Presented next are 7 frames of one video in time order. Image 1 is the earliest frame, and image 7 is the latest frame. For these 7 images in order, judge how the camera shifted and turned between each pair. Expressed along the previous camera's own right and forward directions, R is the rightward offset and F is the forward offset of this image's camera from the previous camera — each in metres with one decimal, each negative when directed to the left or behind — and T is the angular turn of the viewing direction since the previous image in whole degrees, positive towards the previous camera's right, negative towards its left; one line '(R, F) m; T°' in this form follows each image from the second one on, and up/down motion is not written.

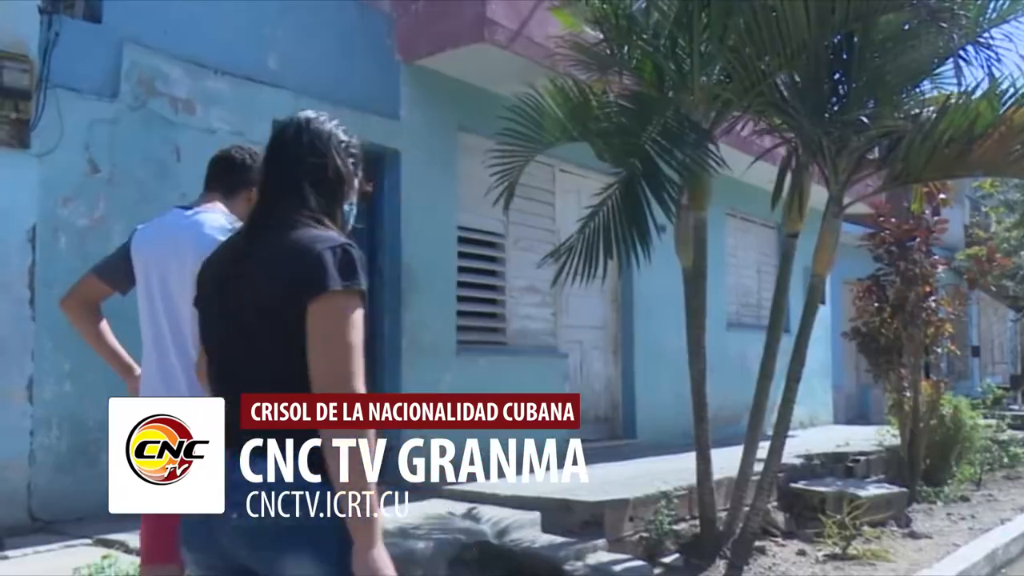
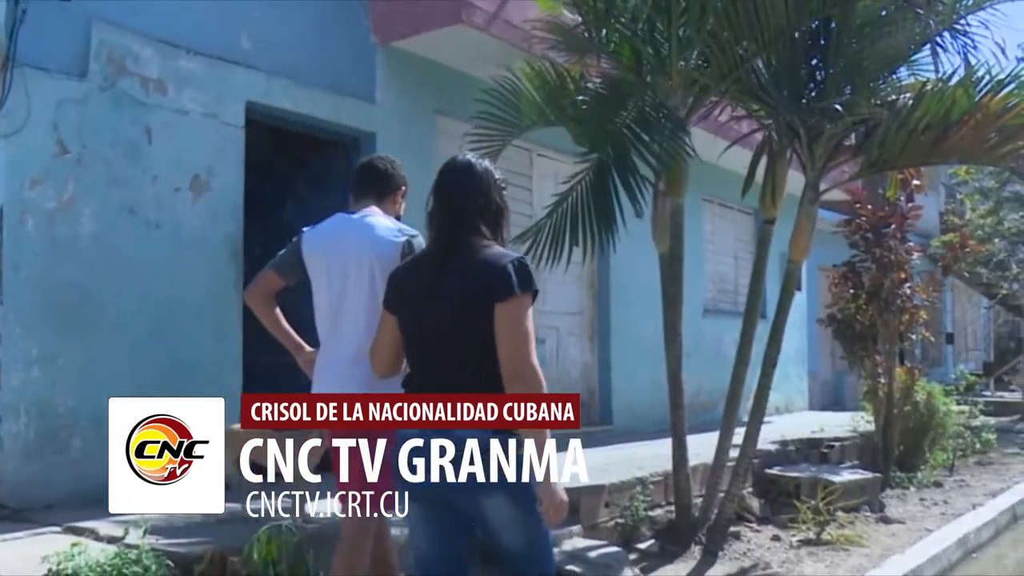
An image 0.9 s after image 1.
(0.0, +0.1) m; +1°
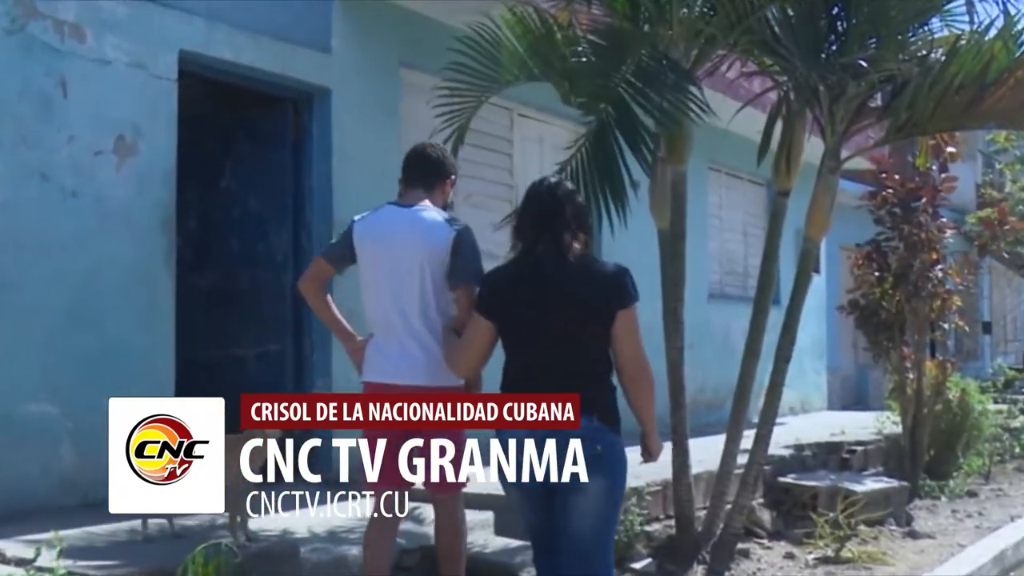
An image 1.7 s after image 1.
(0.0, +1.0) m; +2°
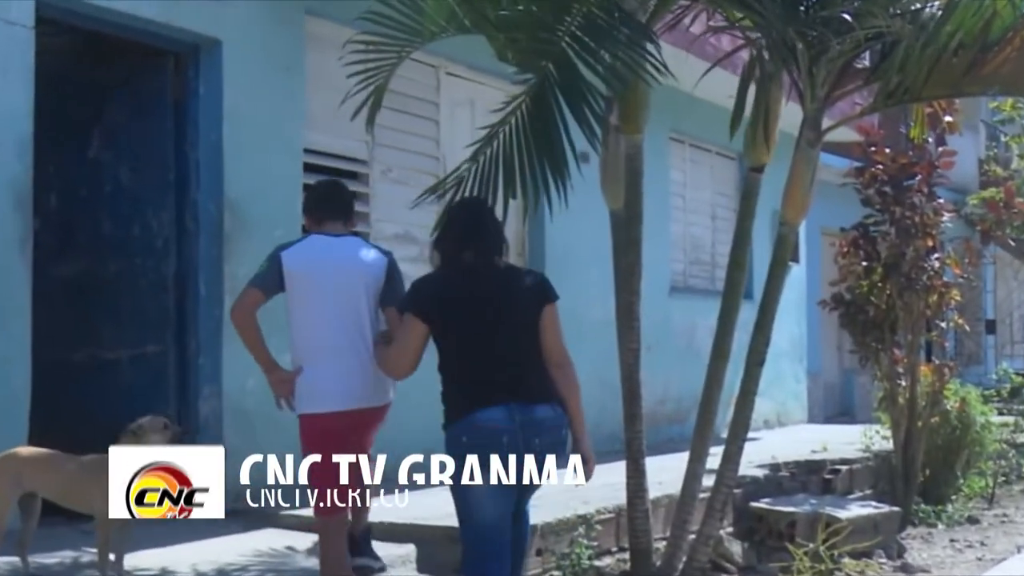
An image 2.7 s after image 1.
(+0.3, +1.1) m; +2°
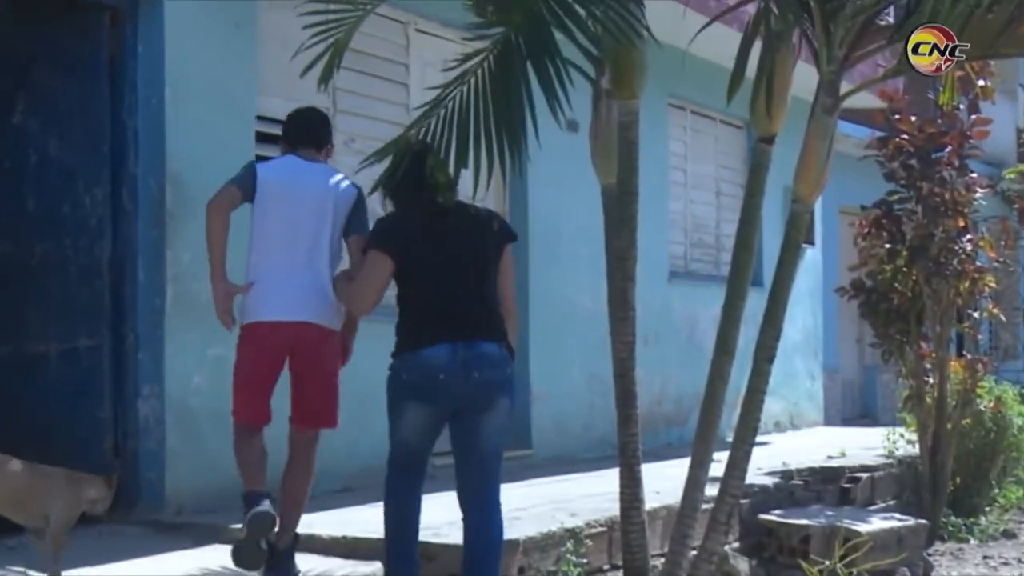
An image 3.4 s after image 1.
(+0.1, +0.7) m; 0°
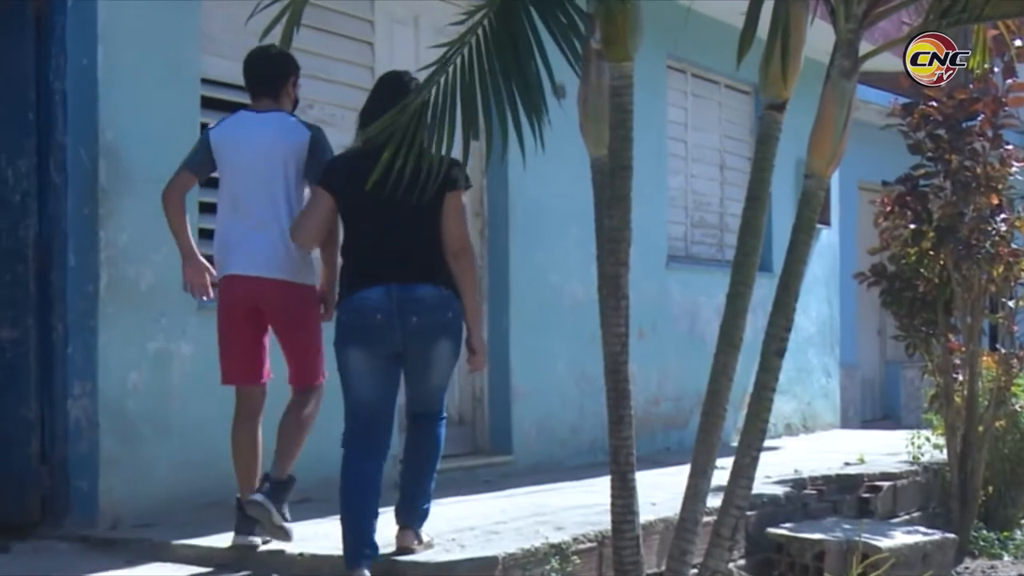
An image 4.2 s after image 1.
(+0.1, +0.6) m; 0°
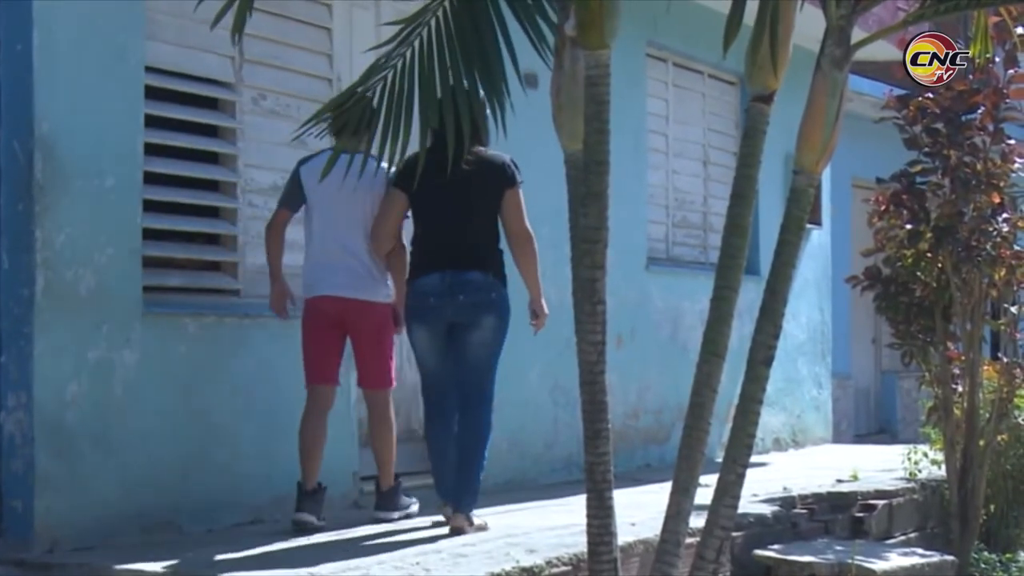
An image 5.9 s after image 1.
(+0.1, +0.3) m; +1°
